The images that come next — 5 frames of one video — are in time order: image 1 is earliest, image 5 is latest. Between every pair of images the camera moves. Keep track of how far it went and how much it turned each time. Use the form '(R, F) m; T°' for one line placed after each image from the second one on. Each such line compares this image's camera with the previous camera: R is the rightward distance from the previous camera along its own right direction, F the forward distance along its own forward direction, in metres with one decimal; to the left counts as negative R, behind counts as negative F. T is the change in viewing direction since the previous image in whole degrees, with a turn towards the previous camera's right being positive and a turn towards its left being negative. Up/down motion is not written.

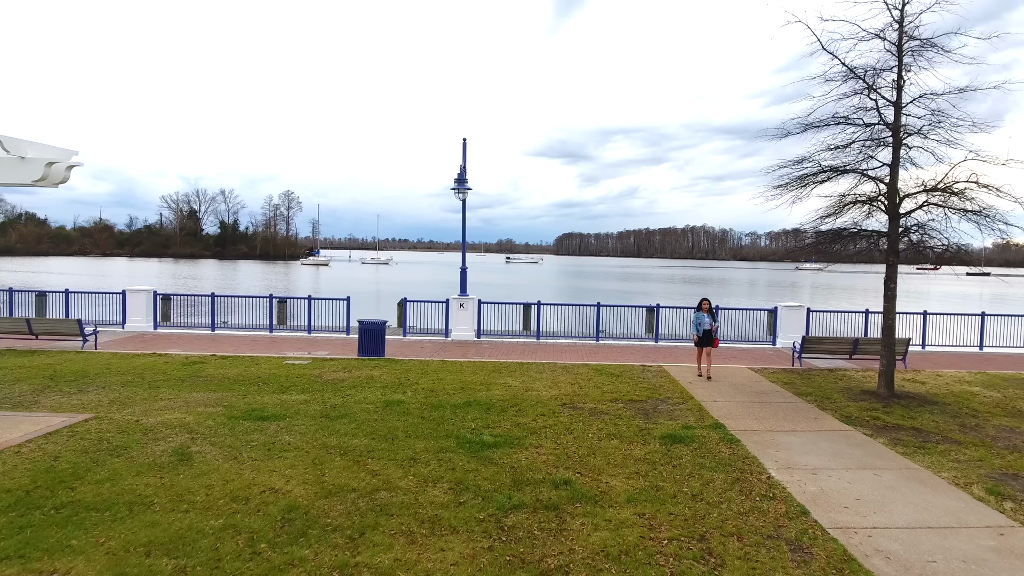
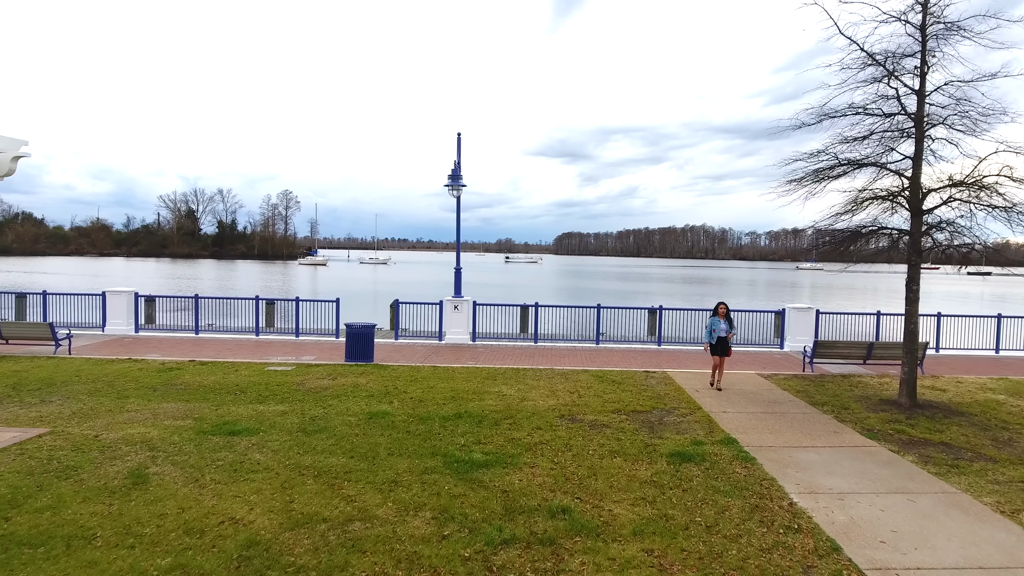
(+0.1, +0.6) m; 0°
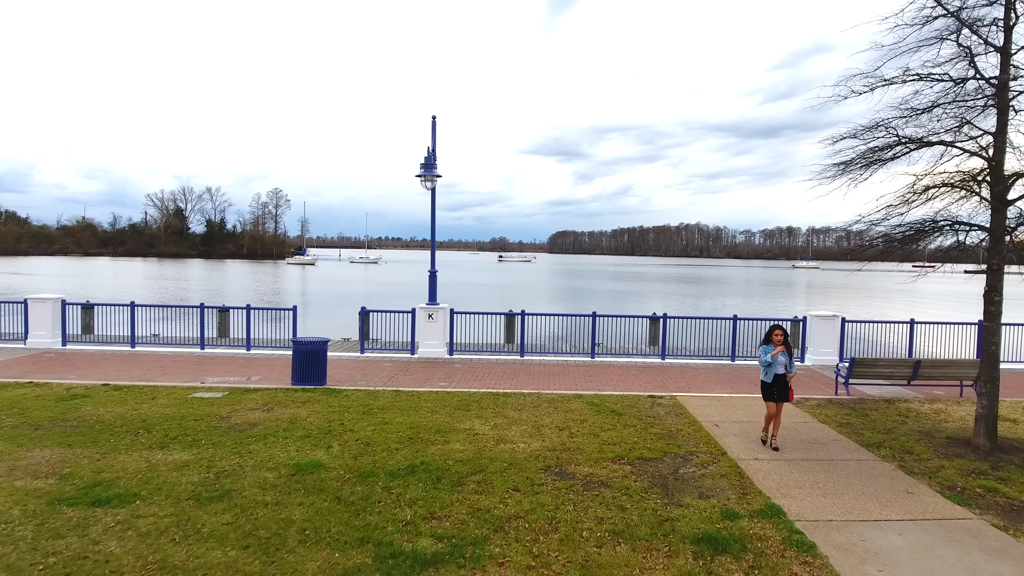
(+0.2, +1.8) m; 0°
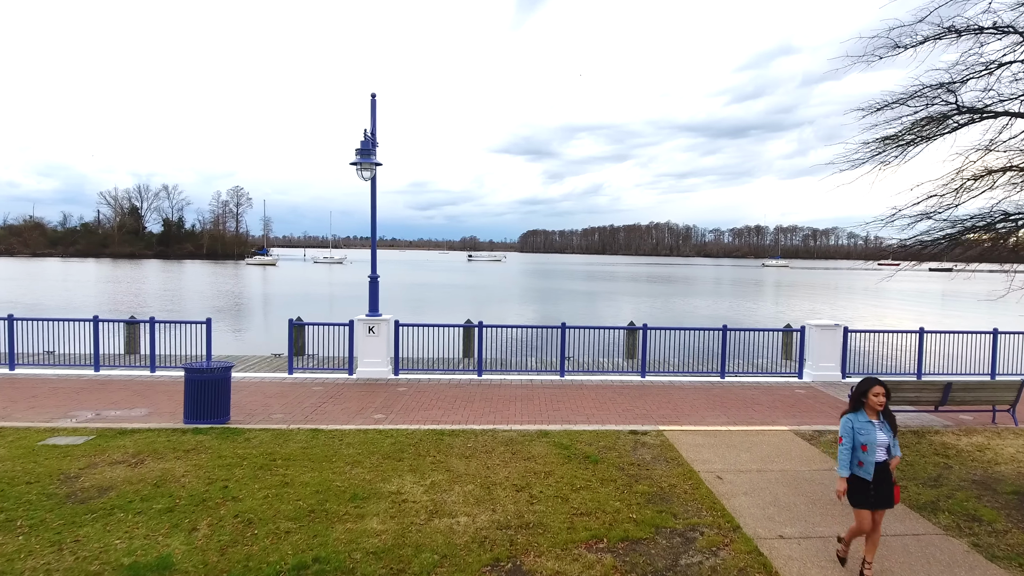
(+0.3, +1.8) m; +3°
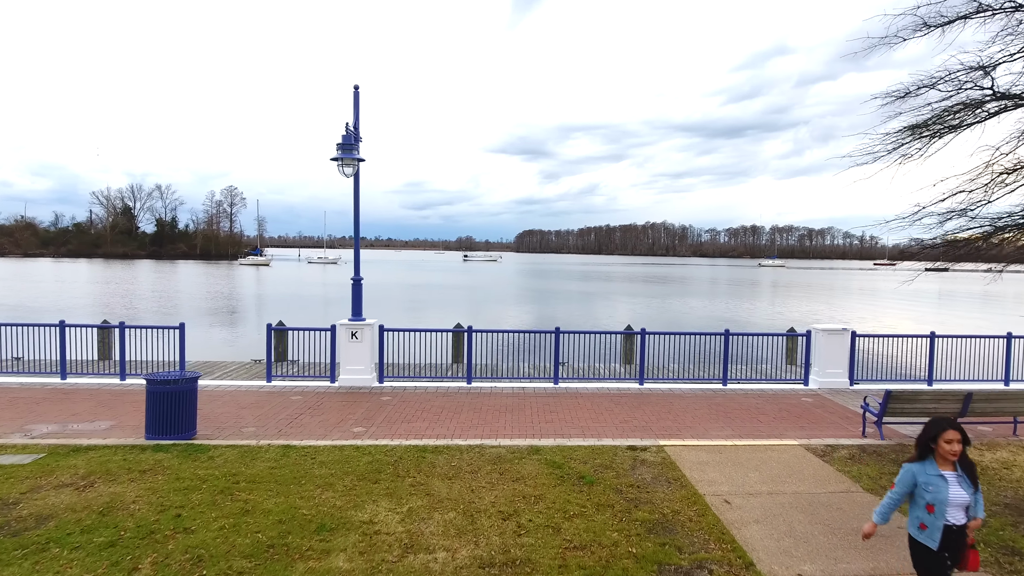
(+0.1, +0.6) m; 0°
